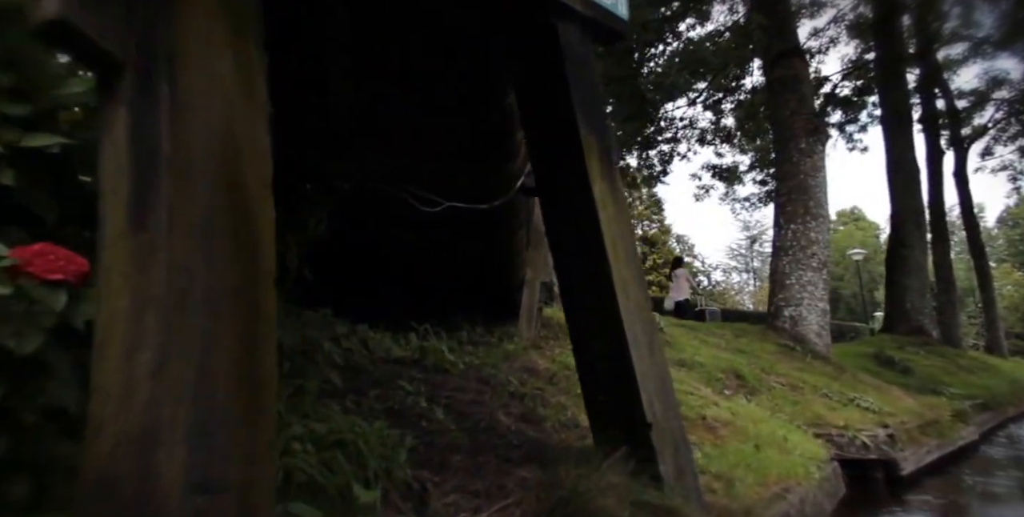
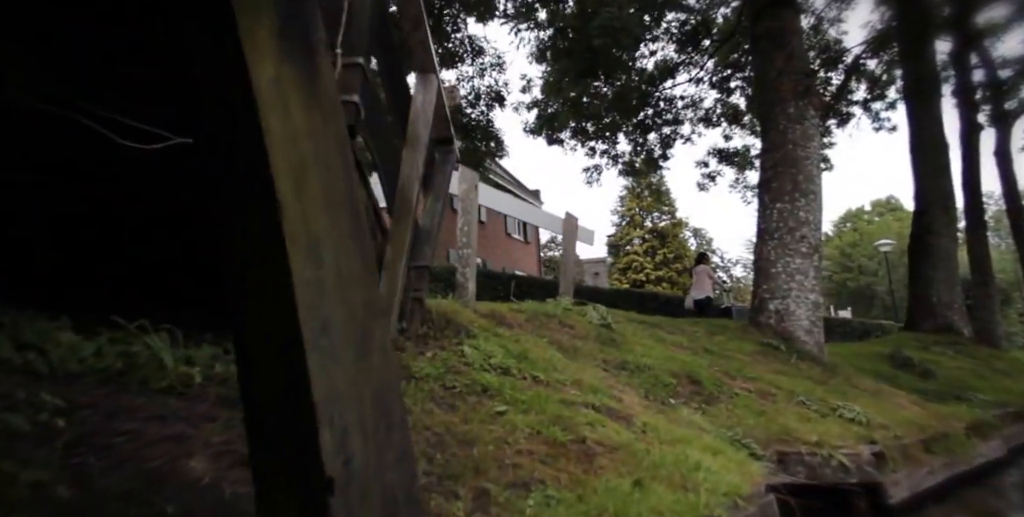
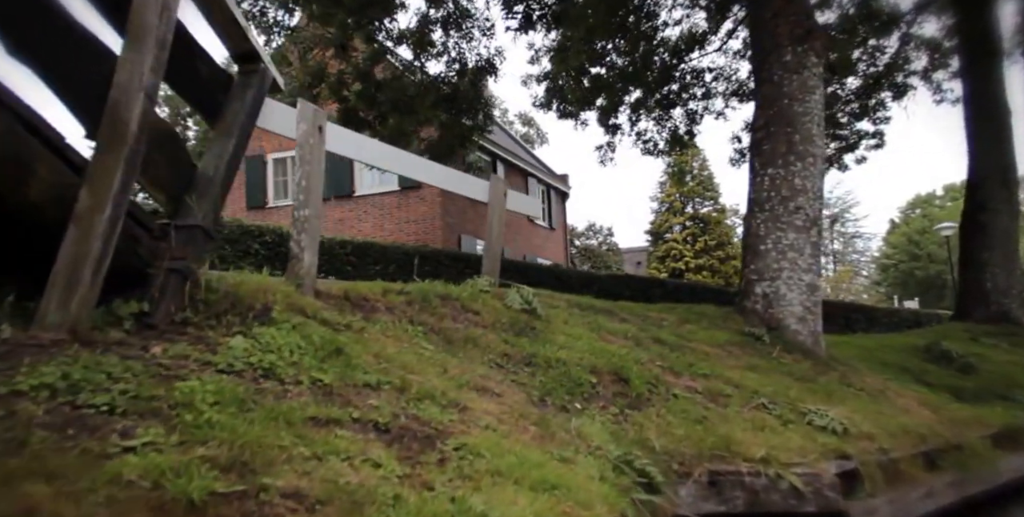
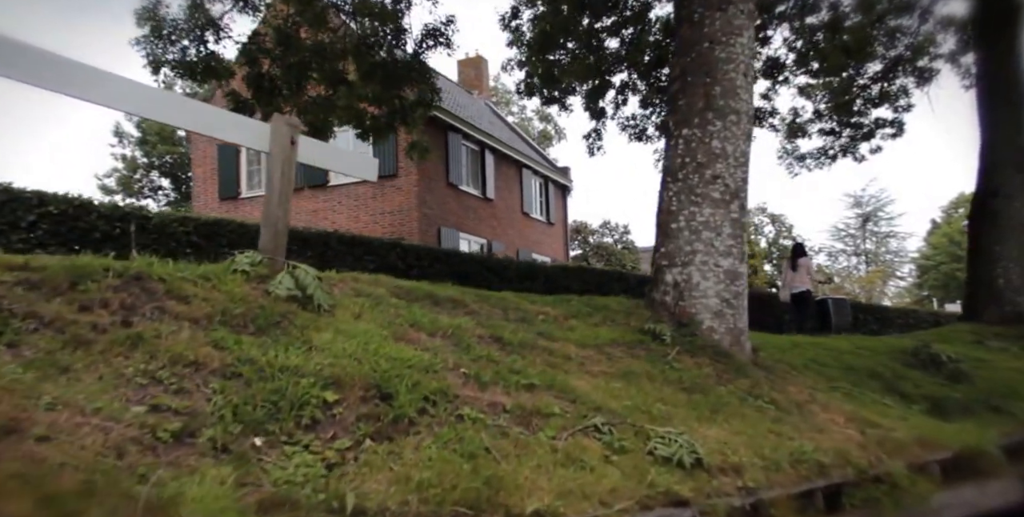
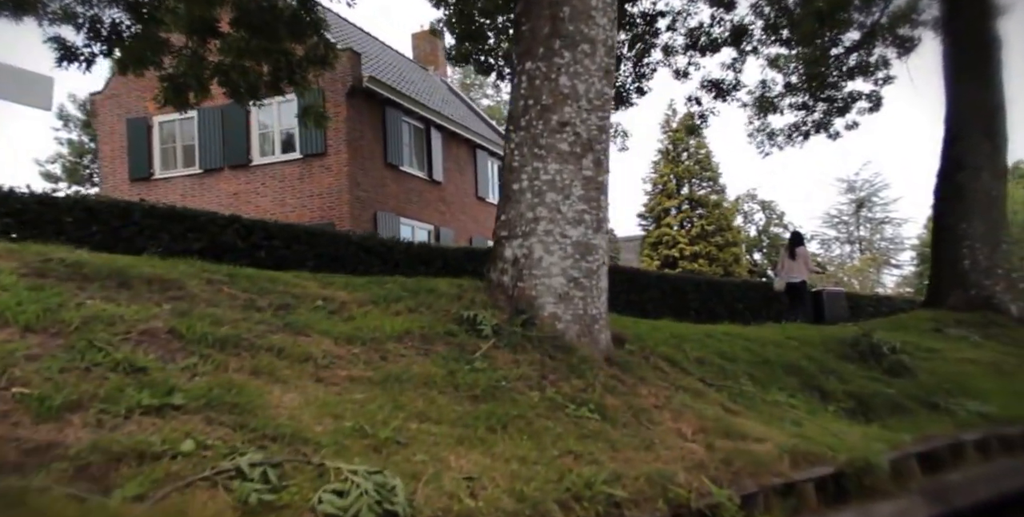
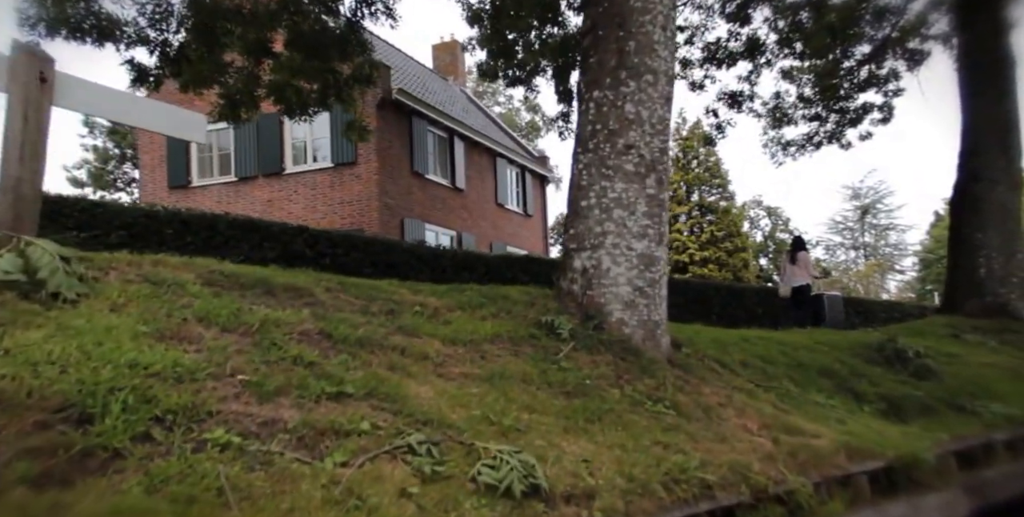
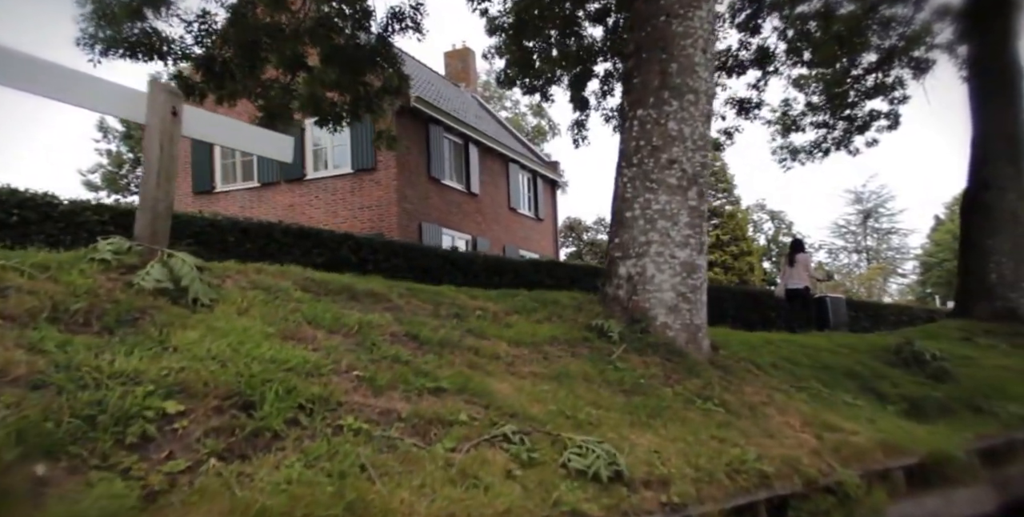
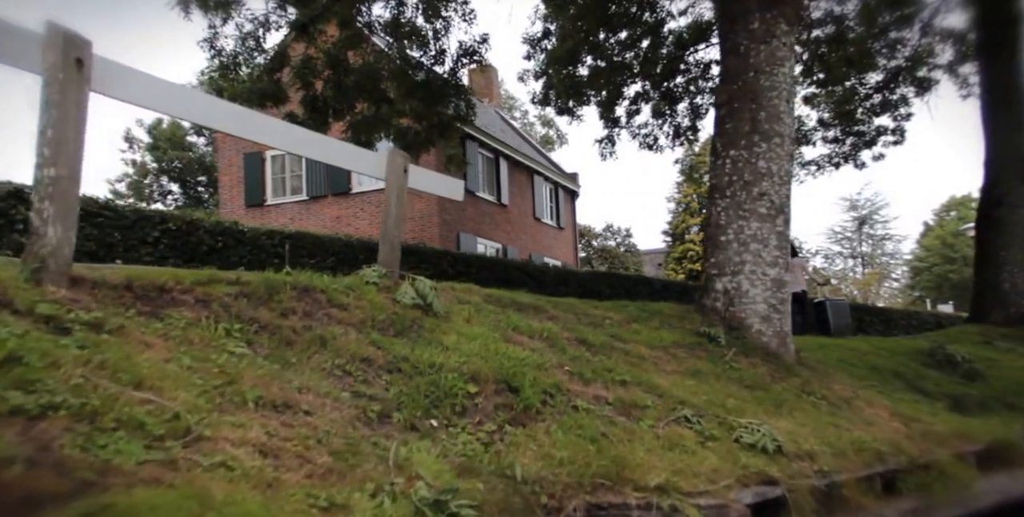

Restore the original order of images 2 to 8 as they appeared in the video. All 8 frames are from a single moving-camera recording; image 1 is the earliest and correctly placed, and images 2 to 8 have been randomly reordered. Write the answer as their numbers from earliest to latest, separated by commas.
2, 3, 8, 4, 7, 6, 5
